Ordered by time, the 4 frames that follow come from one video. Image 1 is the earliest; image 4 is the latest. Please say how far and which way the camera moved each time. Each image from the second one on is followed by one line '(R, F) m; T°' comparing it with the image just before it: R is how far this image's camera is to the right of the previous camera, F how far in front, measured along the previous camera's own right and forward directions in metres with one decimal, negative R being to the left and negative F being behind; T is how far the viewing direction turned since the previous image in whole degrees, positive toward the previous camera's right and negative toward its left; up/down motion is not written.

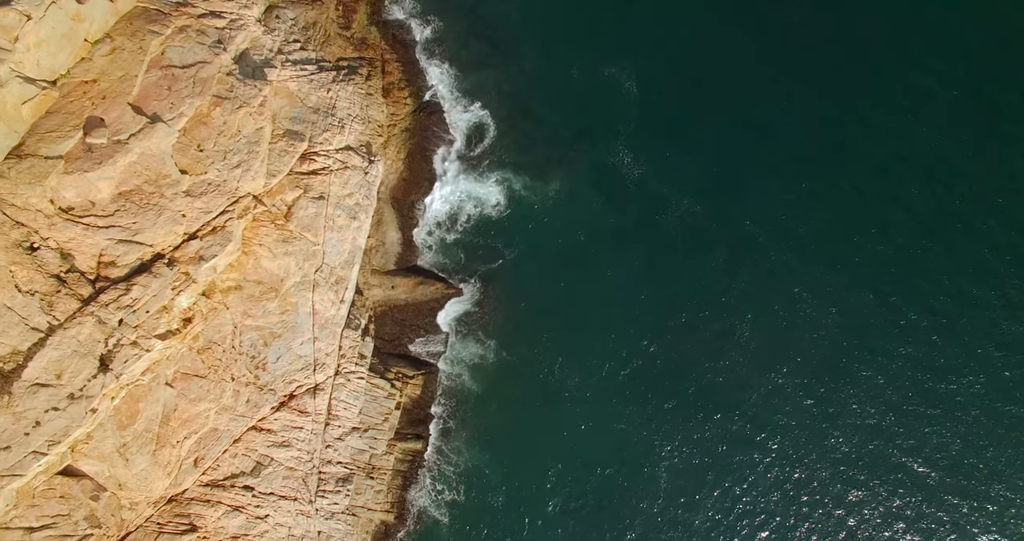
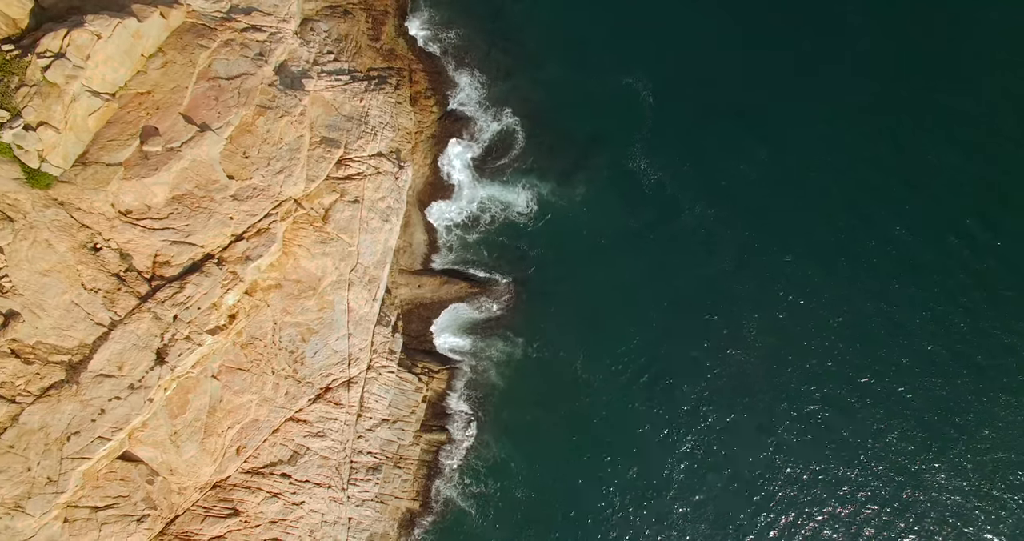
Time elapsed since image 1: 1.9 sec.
(-1.6, -2.3) m; 0°
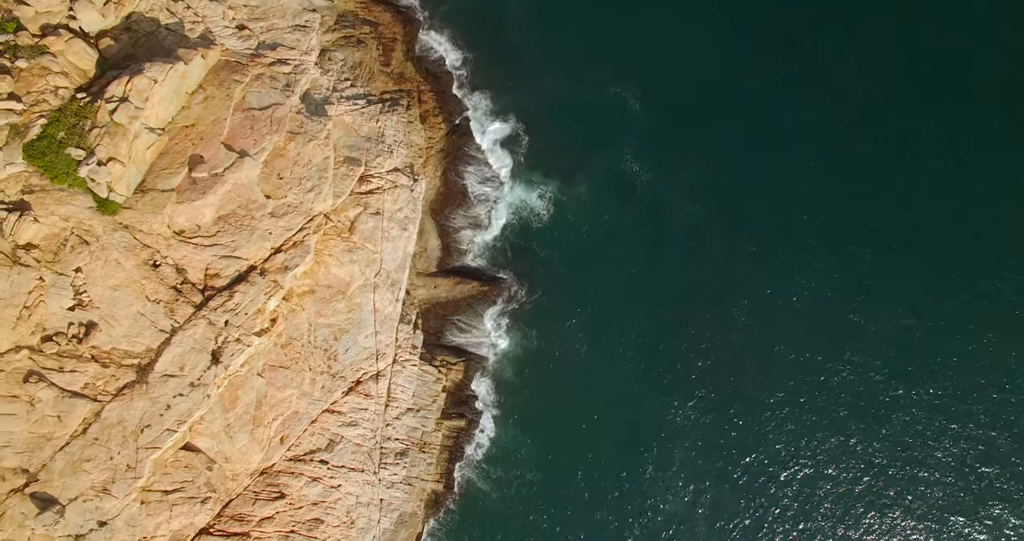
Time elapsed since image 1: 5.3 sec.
(-0.5, -4.6) m; 0°
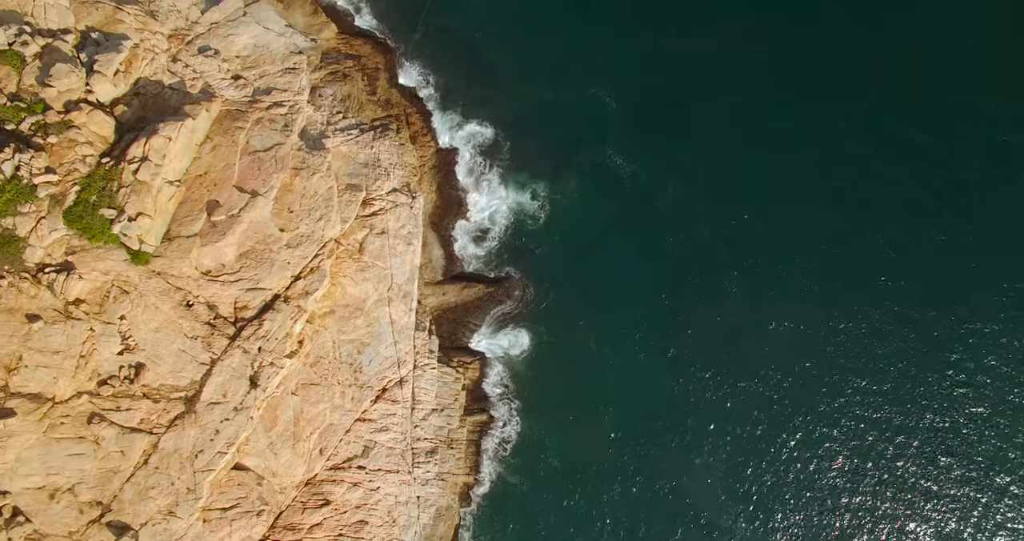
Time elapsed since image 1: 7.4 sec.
(+0.1, -3.4) m; 0°
